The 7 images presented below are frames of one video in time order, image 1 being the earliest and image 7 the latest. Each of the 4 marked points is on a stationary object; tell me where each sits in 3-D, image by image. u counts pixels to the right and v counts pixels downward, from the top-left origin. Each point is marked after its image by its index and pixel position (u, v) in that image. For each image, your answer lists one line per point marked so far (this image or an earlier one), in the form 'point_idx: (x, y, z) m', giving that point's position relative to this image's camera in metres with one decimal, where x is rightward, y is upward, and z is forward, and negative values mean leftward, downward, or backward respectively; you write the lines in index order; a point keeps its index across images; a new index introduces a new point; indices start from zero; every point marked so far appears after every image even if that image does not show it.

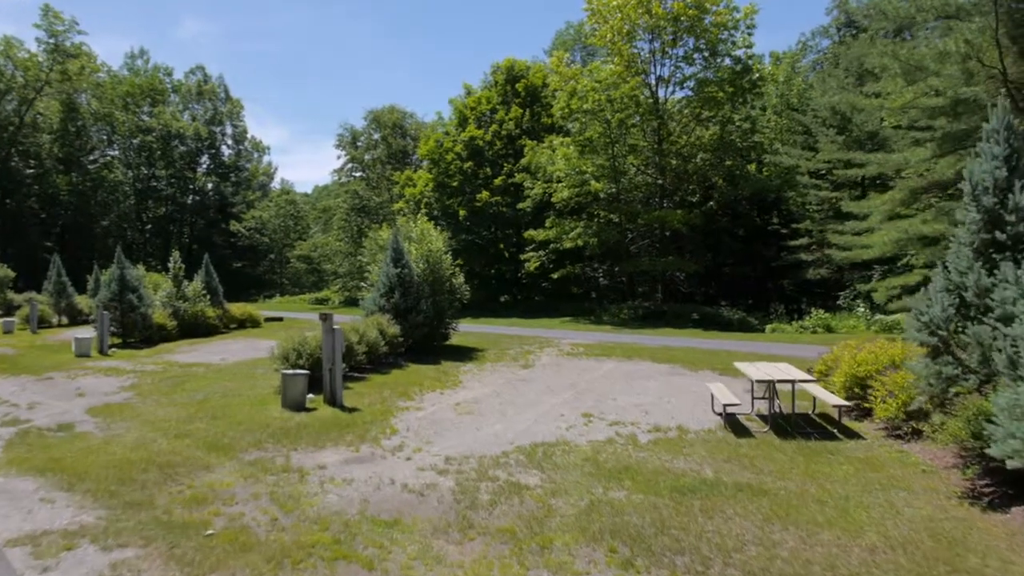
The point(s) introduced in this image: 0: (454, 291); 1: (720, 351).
0: (-1.2, -0.1, +15.6) m
1: (+3.8, -1.2, +14.2) m
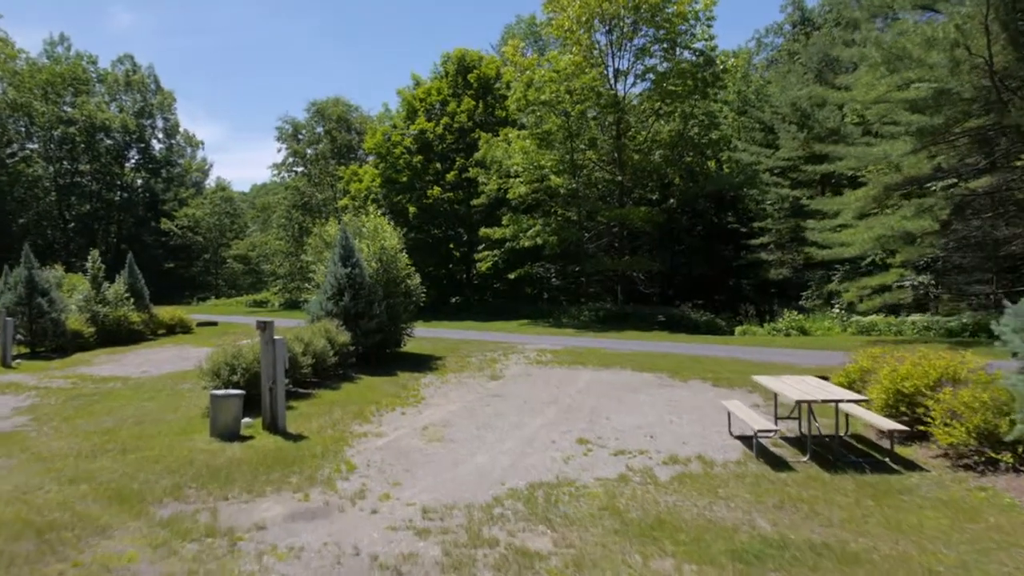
0: (-1.9, -0.1, +14.1) m
1: (+3.2, -1.2, +13.1) m
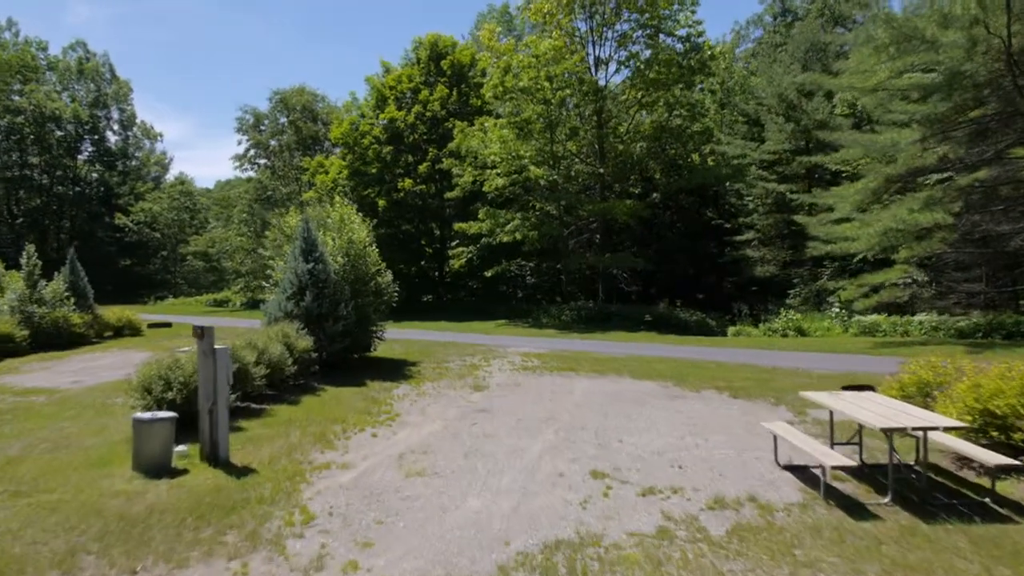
0: (-2.2, -0.1, +12.6) m
1: (+3.0, -1.2, +11.8) m
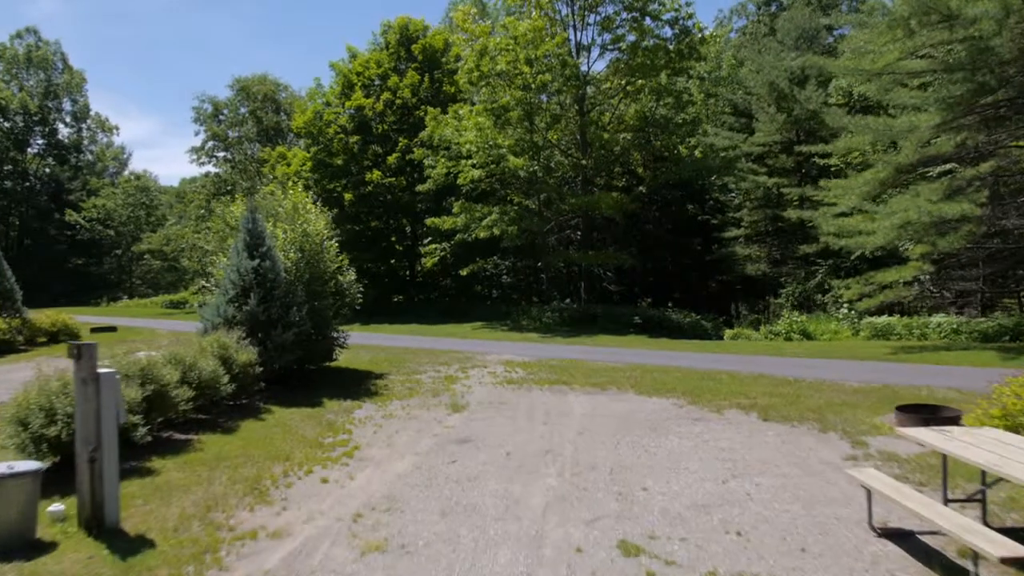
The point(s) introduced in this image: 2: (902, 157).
0: (-2.4, -0.1, +10.9) m
1: (+2.7, -1.2, +10.3) m
2: (+7.8, +2.6, +15.4) m
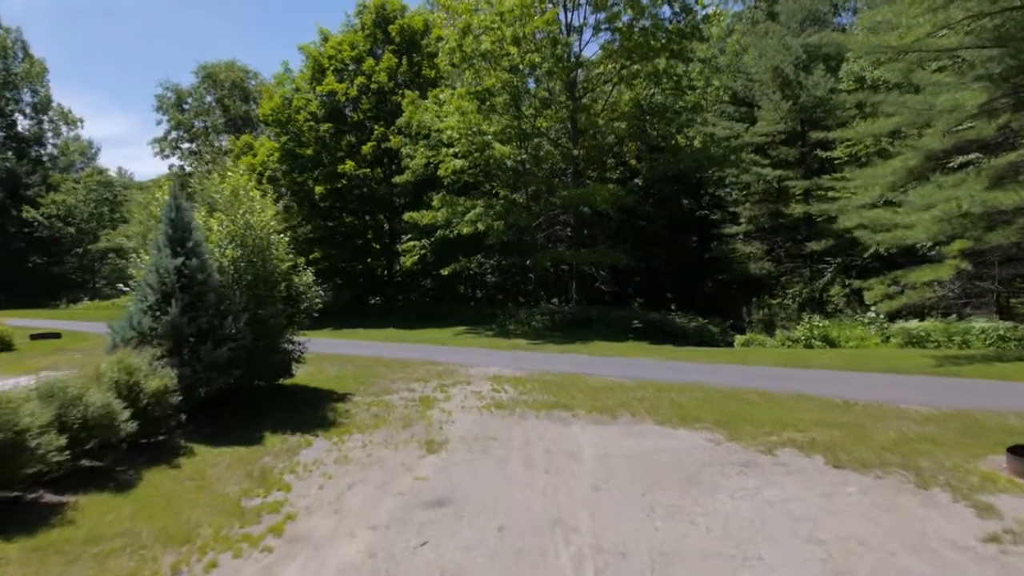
0: (-2.6, -0.1, +9.1) m
1: (+2.6, -1.2, +8.6) m
2: (+7.6, +2.6, +13.7) m
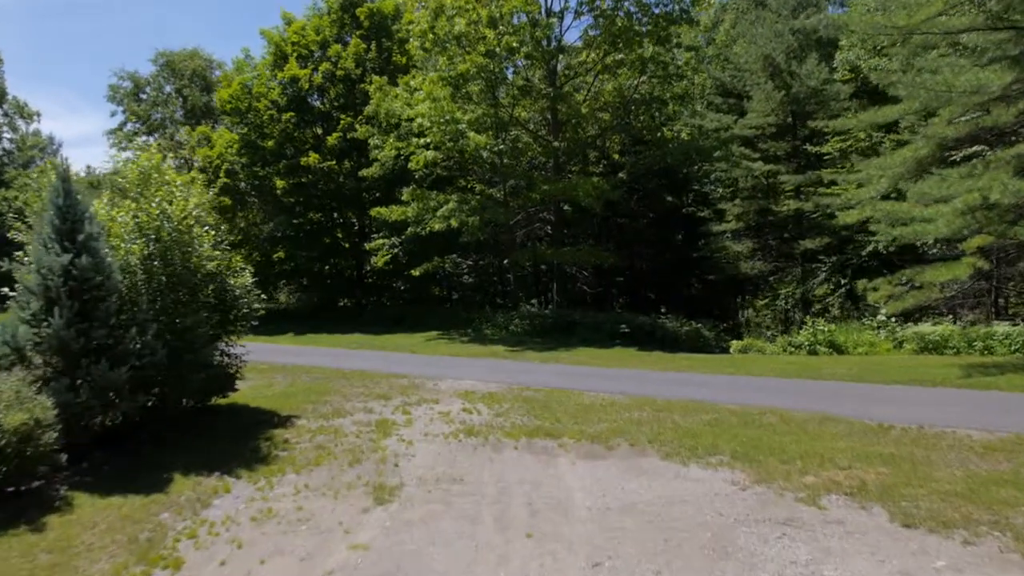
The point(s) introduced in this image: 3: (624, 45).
0: (-2.8, -0.1, +7.6) m
1: (+2.4, -1.2, +7.3) m
2: (+7.2, +2.6, +12.5) m
3: (+2.8, +6.1, +19.2) m
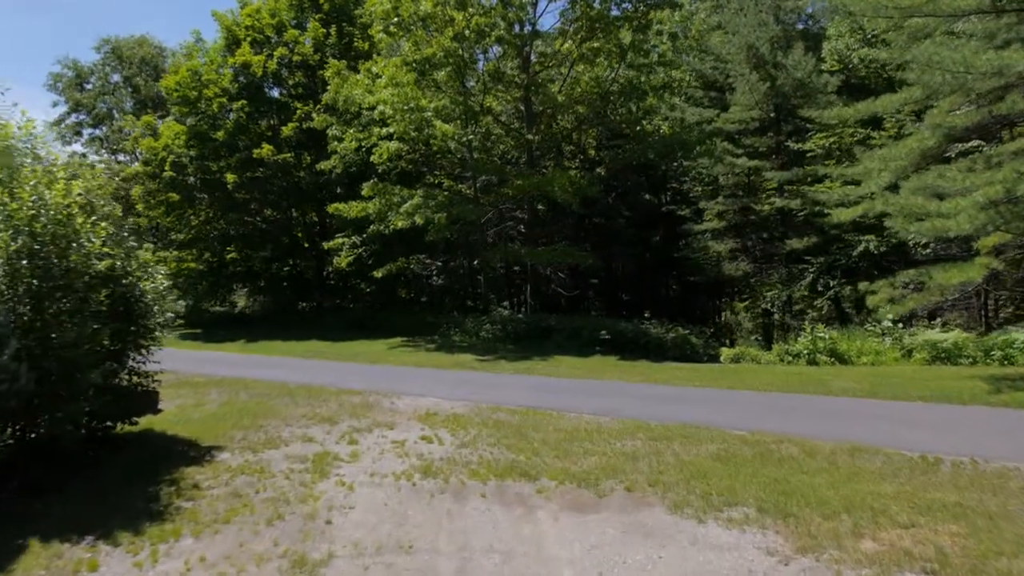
0: (-3.1, -0.2, +6.2) m
1: (+2.1, -1.3, +6.0) m
2: (+6.7, +2.5, +11.5) m
3: (+2.1, +6.0, +18.0) m
